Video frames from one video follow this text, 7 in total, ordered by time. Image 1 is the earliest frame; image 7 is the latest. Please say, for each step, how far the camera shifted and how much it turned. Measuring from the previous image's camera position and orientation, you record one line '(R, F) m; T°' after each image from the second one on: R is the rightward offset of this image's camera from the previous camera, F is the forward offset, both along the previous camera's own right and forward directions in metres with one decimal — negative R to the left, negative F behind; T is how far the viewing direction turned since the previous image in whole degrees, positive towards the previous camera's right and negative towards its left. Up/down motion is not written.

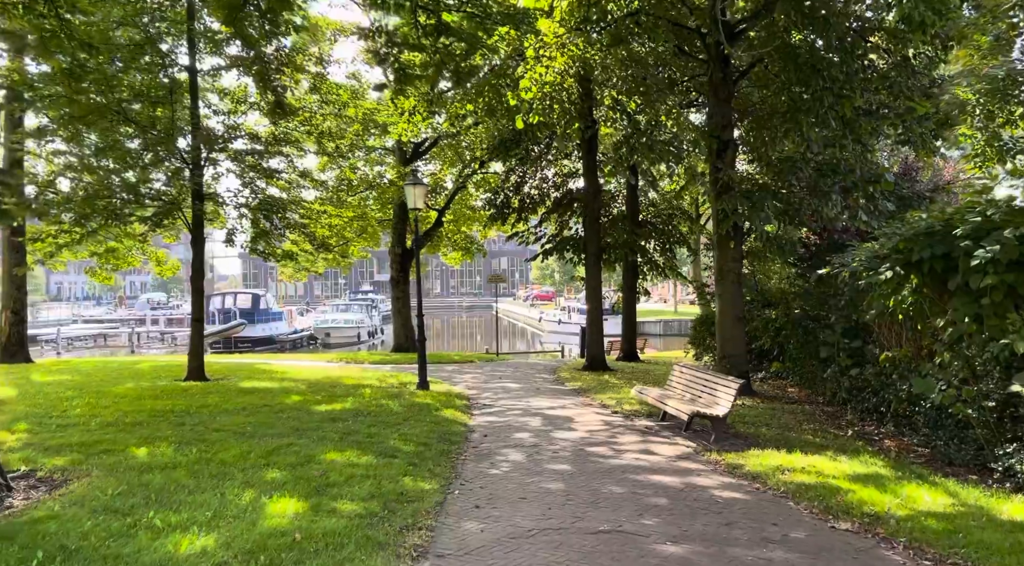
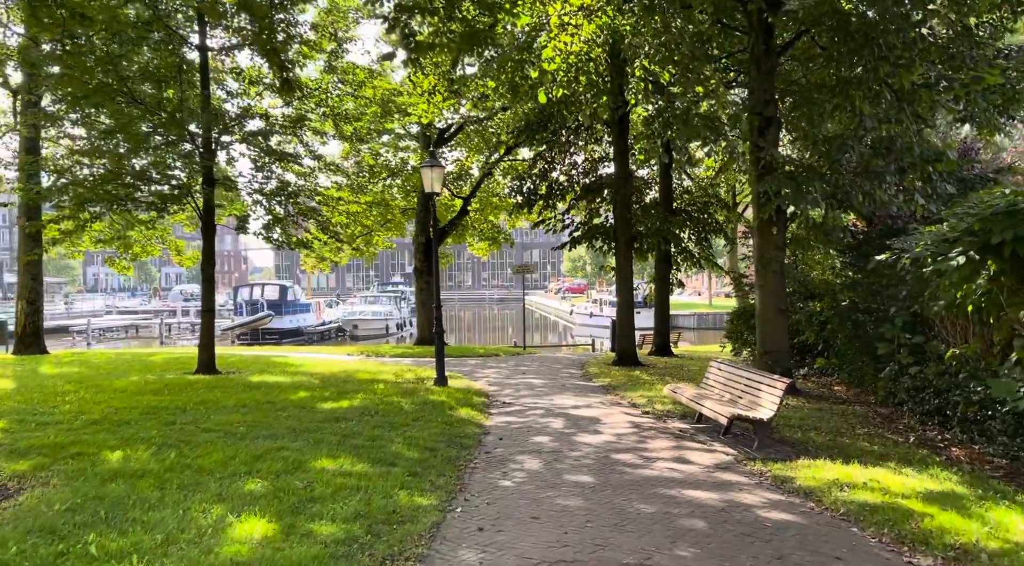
(+0.1, +0.8) m; -2°
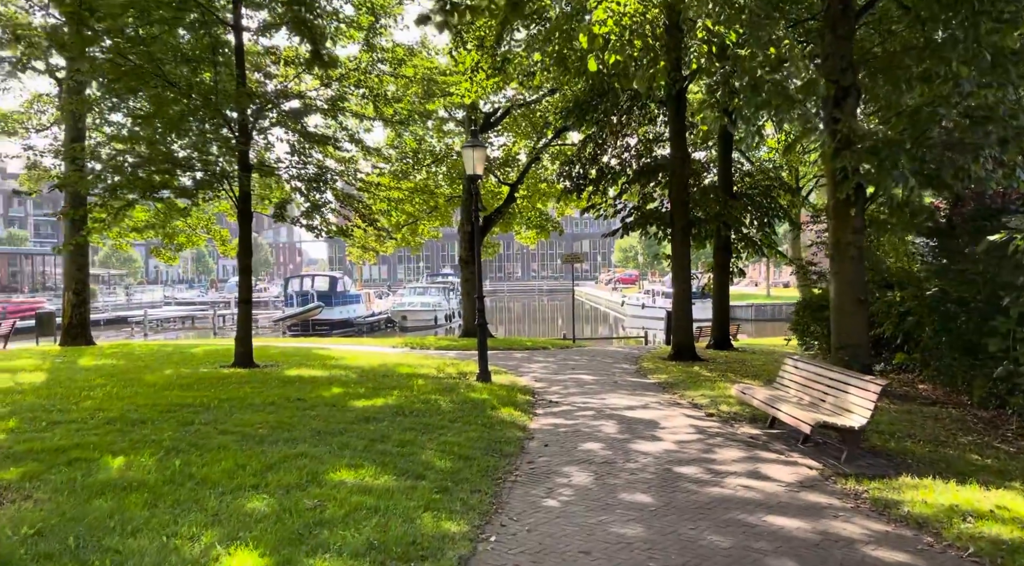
(0.0, +0.8) m; -4°
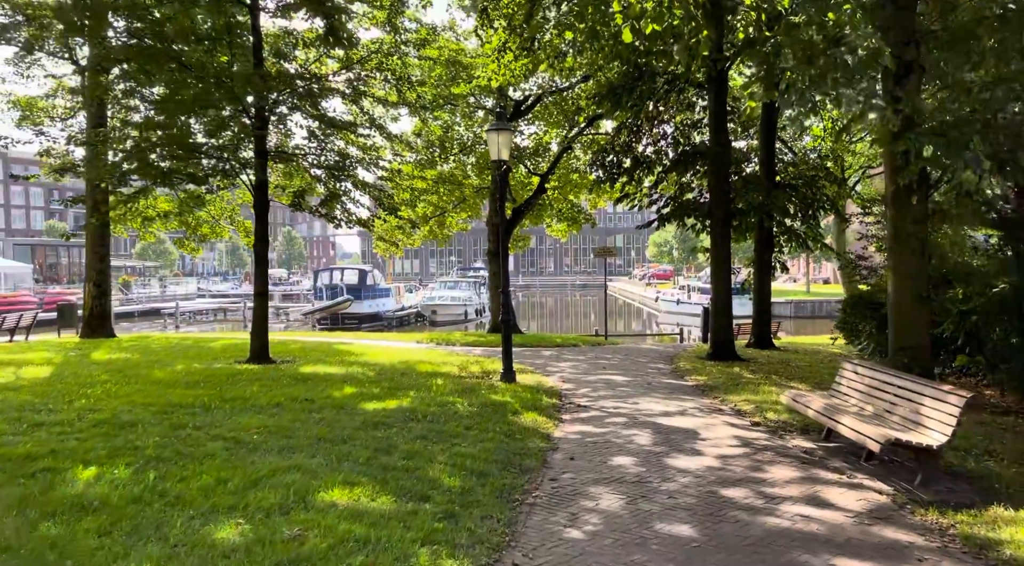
(+0.1, +0.7) m; -3°
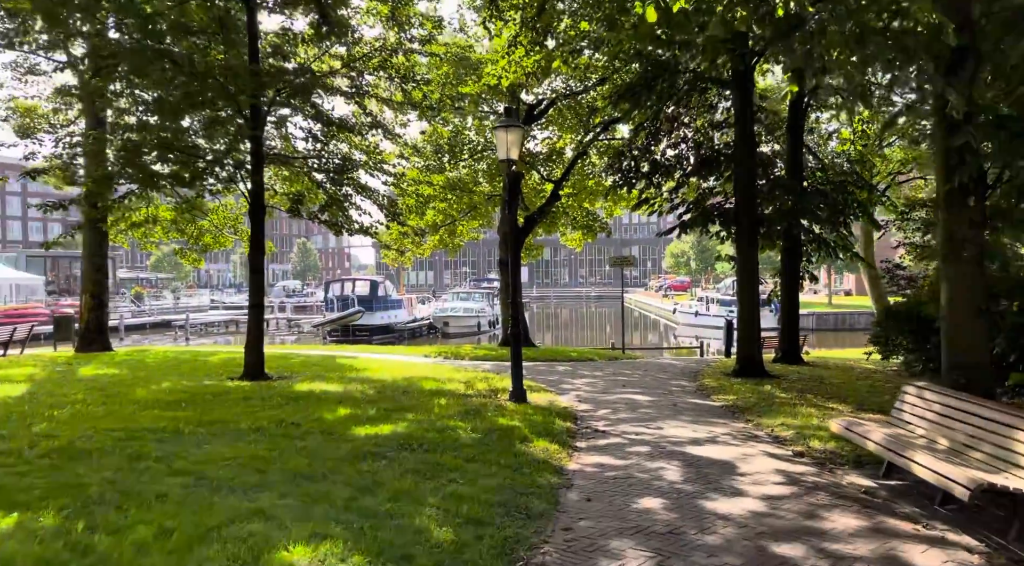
(+0.1, +0.8) m; -1°
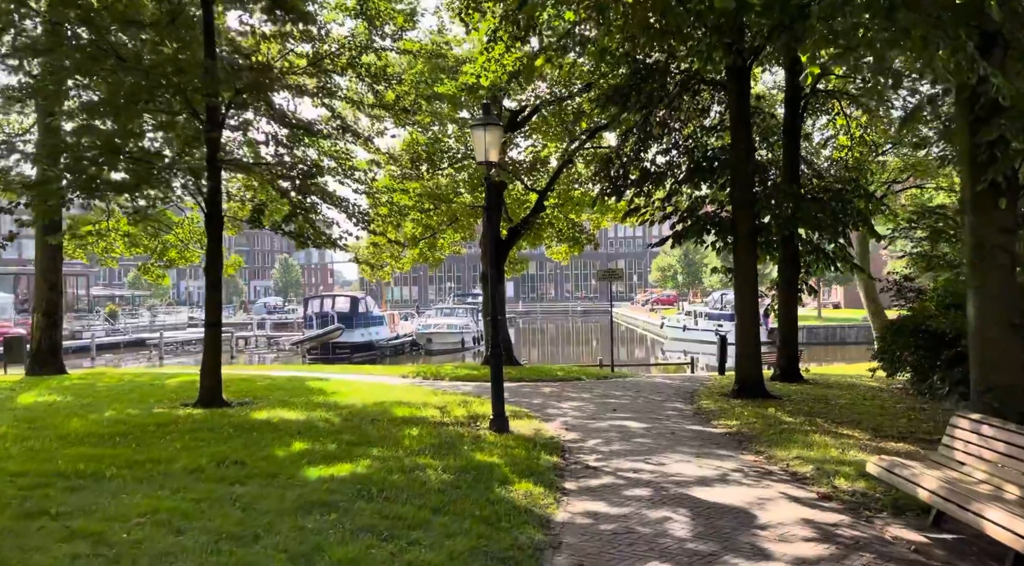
(+0.1, +0.9) m; +1°
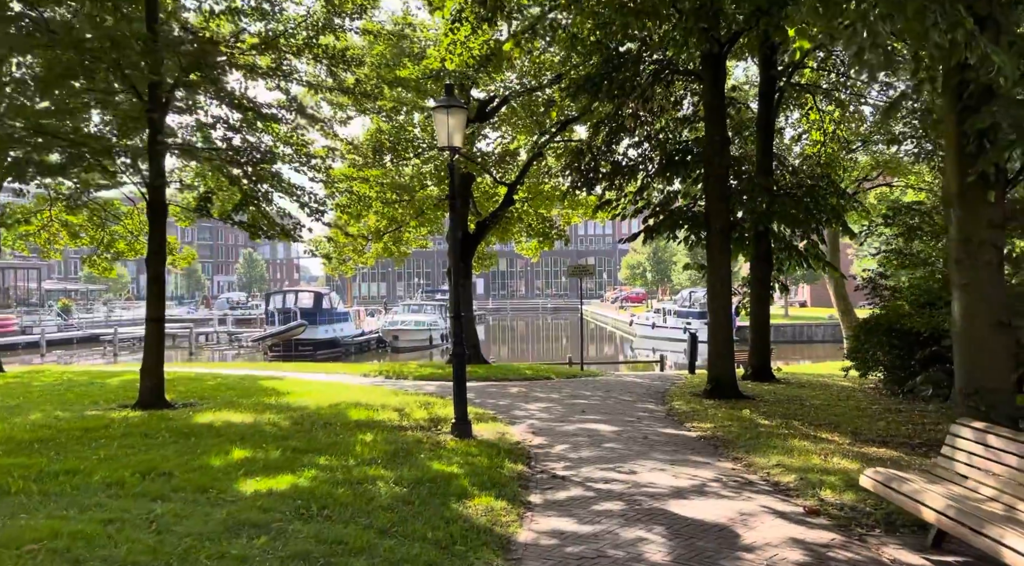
(+0.1, +0.5) m; +2°
